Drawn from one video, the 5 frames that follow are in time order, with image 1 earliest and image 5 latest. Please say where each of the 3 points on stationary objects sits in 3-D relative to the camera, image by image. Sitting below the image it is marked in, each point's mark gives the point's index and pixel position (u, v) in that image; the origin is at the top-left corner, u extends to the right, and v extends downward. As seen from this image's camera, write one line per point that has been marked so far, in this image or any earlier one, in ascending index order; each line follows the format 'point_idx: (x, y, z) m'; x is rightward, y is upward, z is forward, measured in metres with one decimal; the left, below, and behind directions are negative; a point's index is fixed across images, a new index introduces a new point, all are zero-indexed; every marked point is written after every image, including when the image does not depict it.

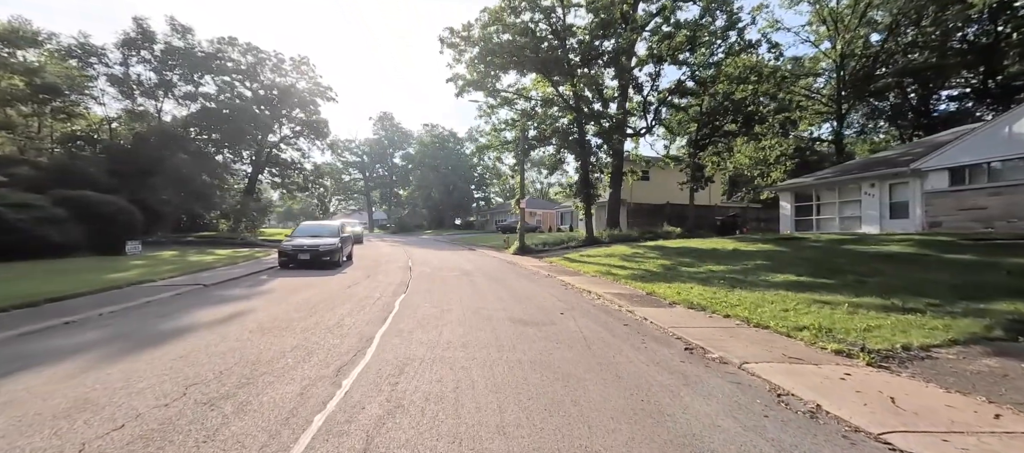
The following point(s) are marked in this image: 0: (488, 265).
0: (-1.0, -1.6, +17.4) m
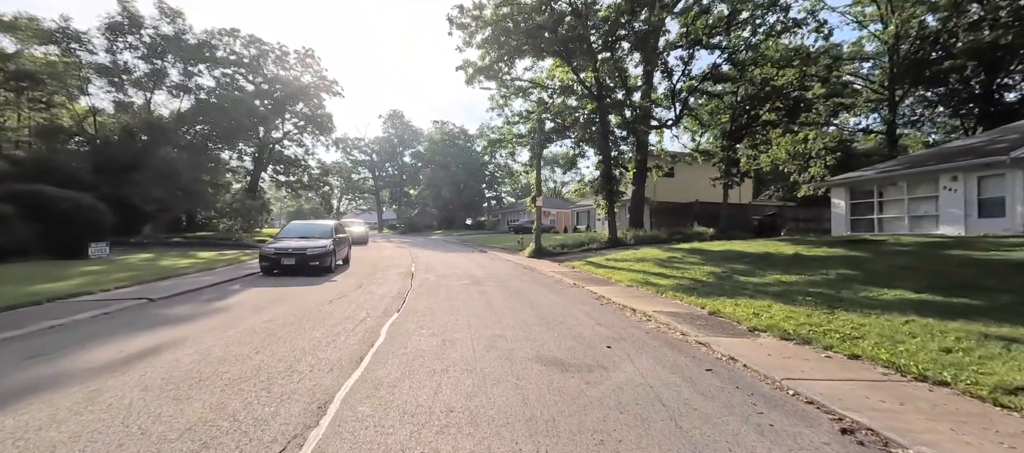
0: (-0.4, -1.6, +15.3) m
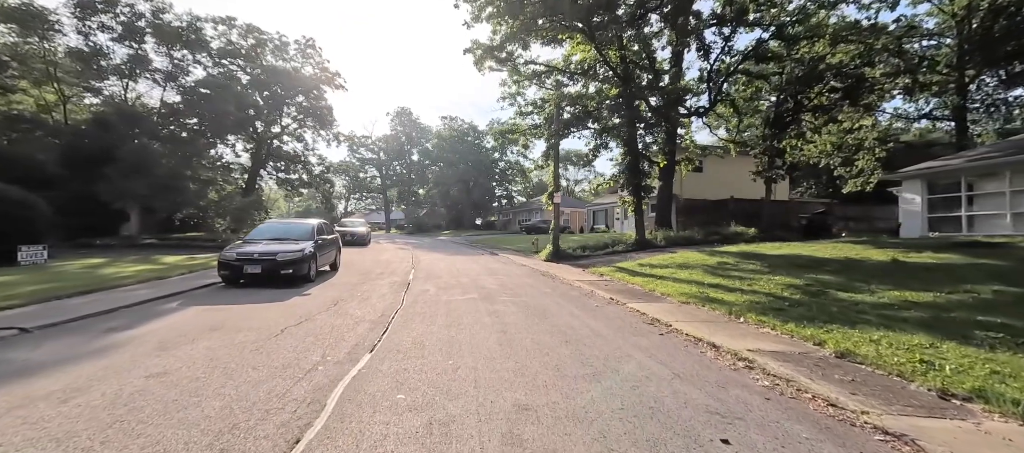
0: (+0.2, -1.6, +12.8) m
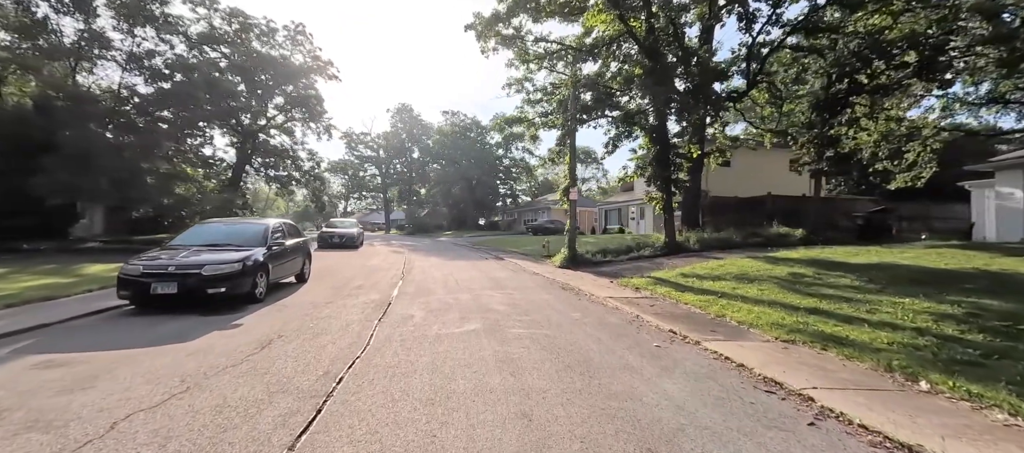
0: (+0.5, -1.6, +10.1) m
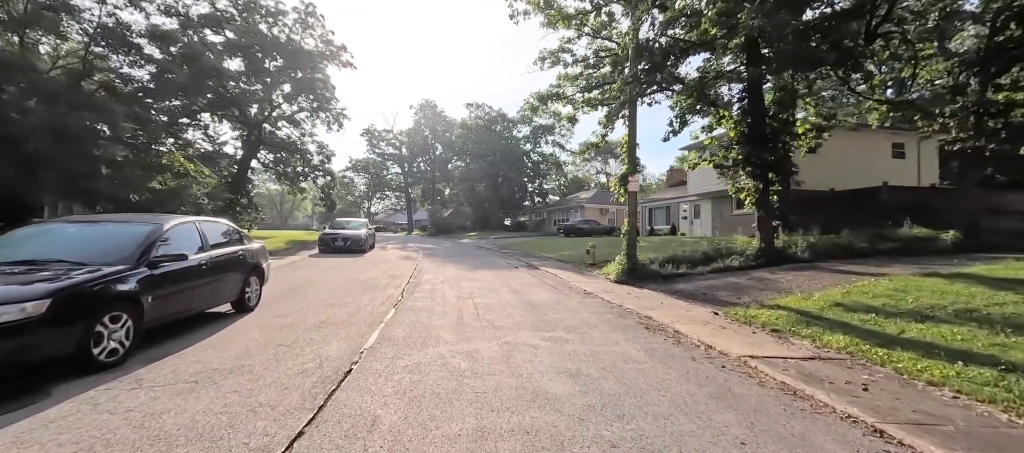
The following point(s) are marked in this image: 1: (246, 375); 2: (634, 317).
0: (+1.3, -1.6, +5.9) m
1: (-2.8, -1.6, +4.4) m
2: (+2.2, -1.6, +7.4) m
